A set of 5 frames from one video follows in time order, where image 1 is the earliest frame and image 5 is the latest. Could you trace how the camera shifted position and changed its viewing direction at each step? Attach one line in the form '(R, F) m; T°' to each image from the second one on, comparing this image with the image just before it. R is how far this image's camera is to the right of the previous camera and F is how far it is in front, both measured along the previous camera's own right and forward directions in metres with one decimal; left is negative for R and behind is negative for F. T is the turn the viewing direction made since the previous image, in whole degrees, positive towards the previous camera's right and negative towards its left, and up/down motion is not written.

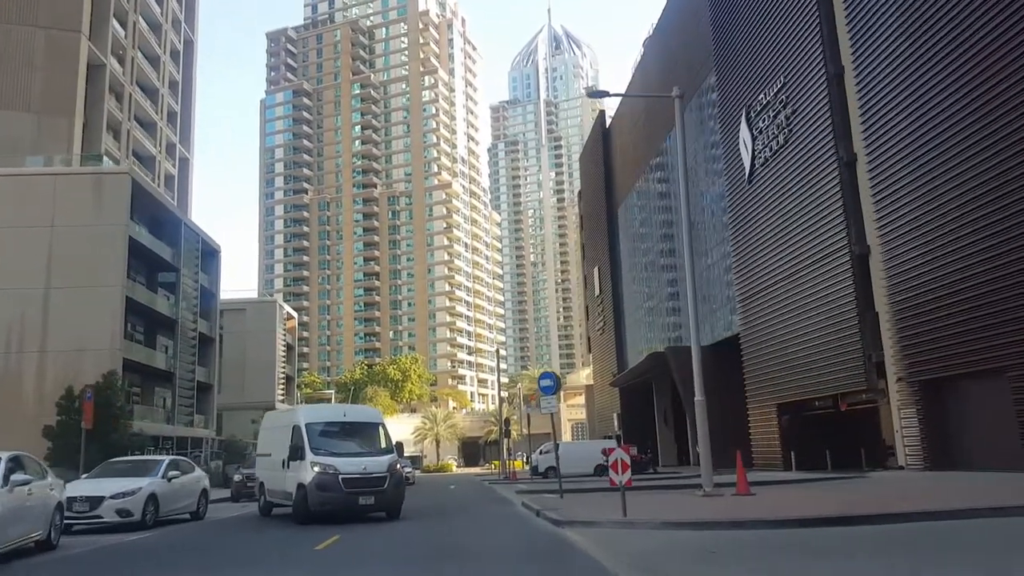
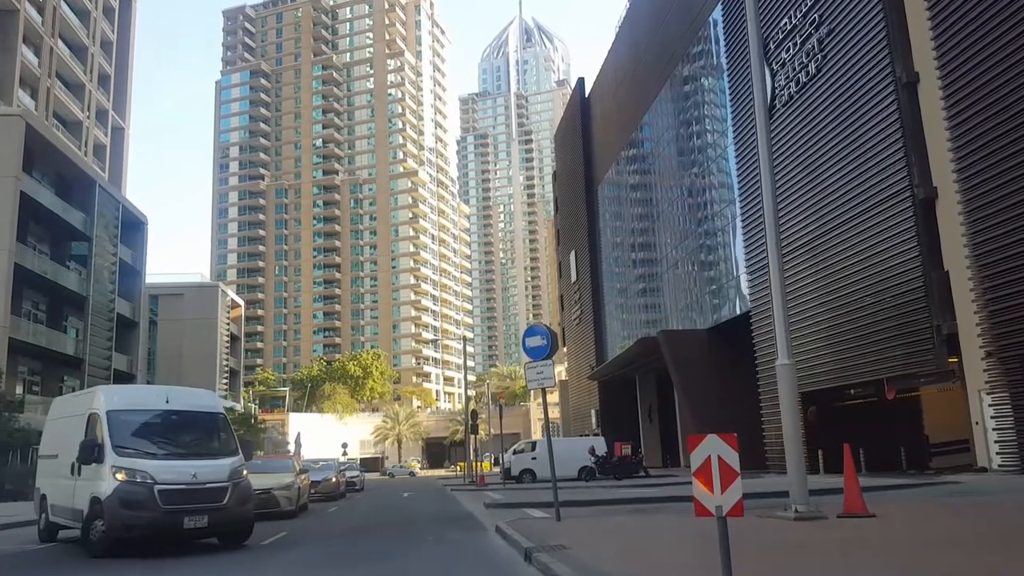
(0.0, +5.4) m; +2°
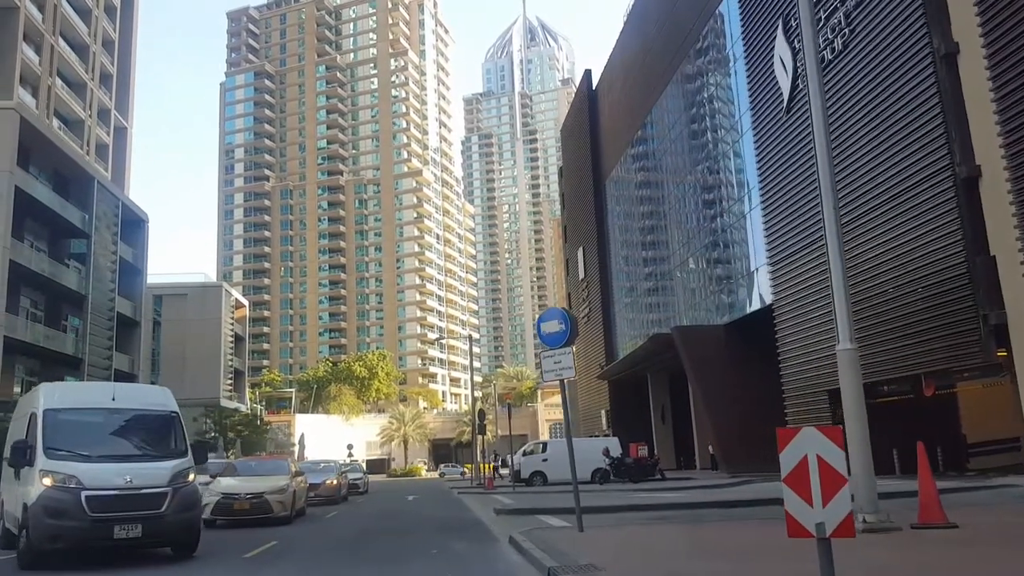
(-0.1, +1.2) m; 0°
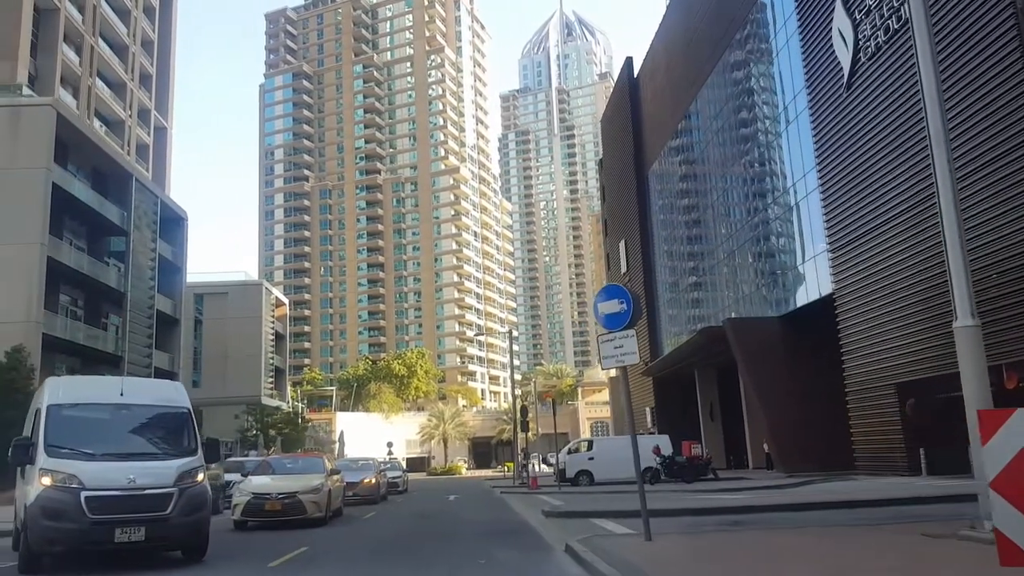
(-0.2, +1.0) m; -3°
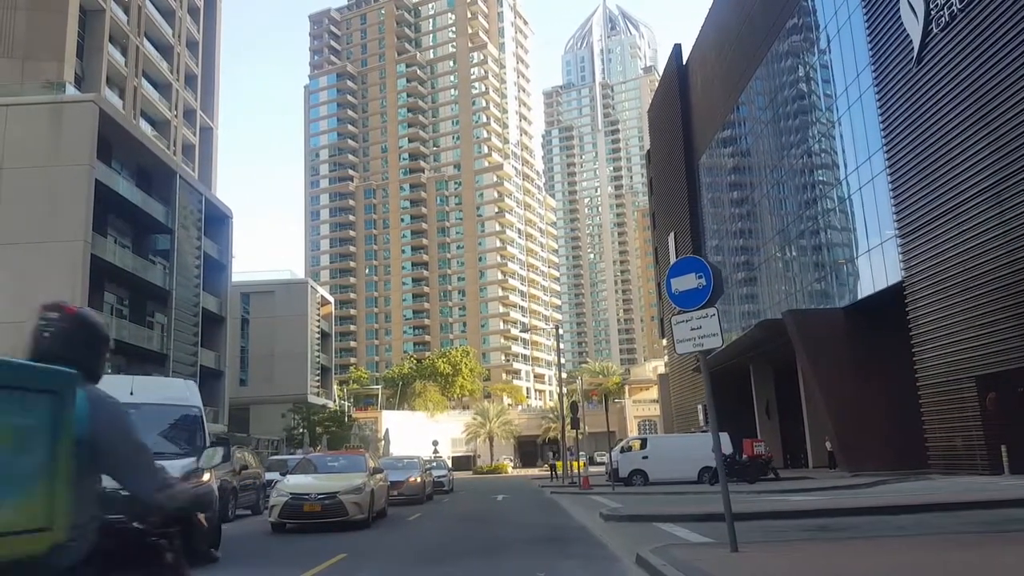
(-0.1, +1.0) m; -3°
